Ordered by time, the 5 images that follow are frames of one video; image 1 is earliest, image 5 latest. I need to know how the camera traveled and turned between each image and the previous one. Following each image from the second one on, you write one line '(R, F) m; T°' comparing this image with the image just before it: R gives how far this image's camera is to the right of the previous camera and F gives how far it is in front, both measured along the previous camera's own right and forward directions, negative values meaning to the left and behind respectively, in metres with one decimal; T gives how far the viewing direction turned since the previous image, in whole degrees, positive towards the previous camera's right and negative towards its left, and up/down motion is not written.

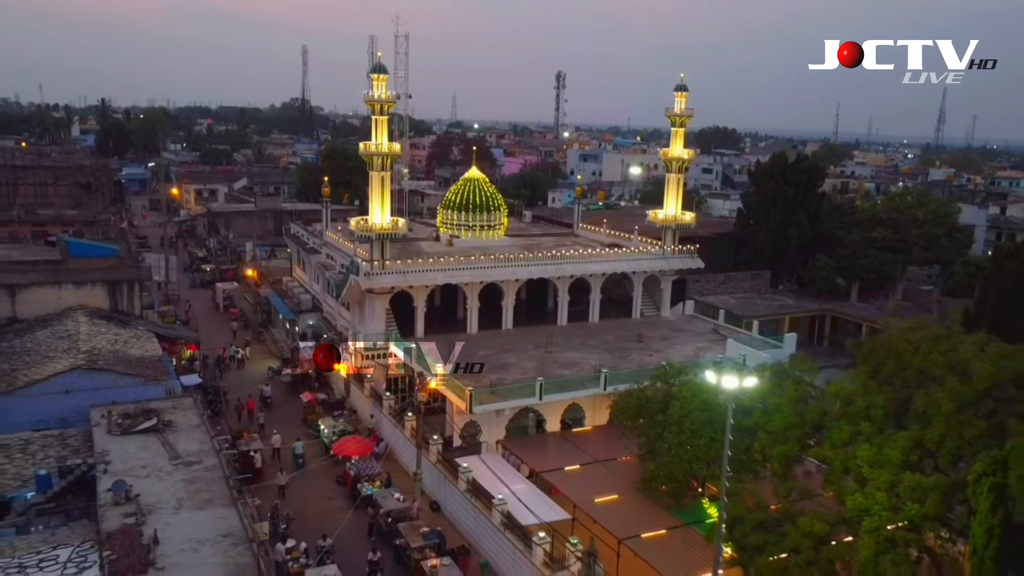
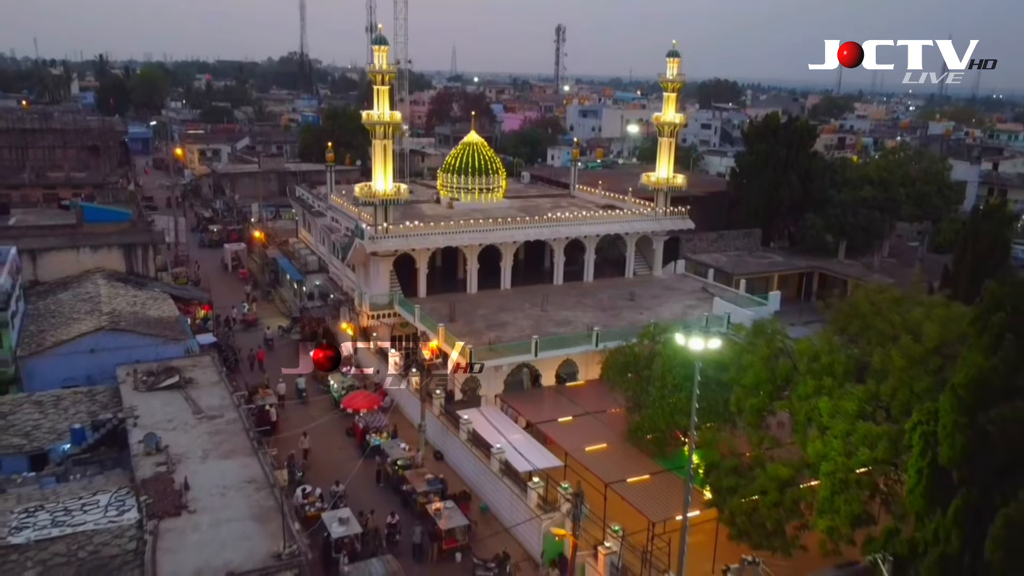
(+0.1, -1.2) m; 0°
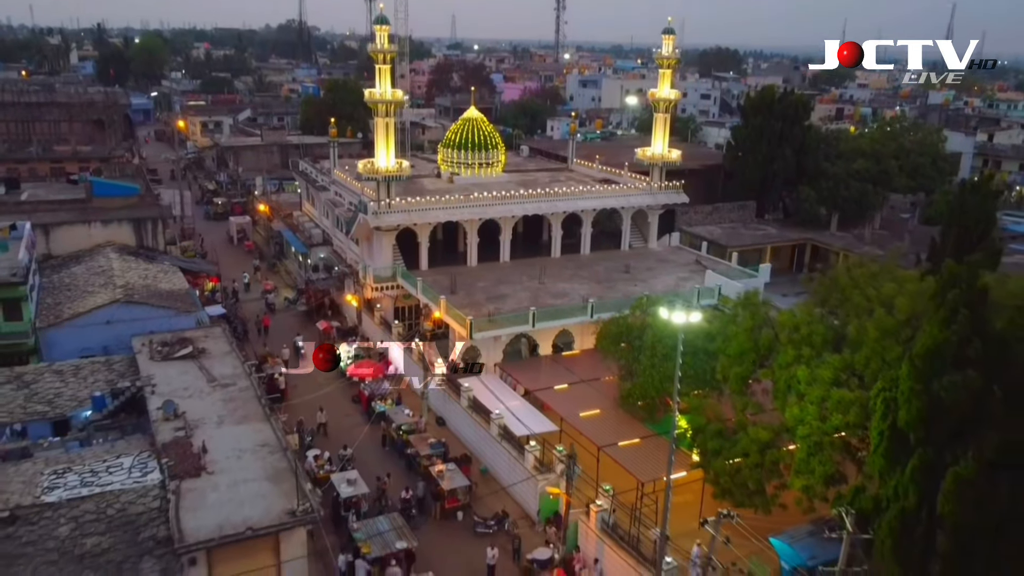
(+0.1, -0.9) m; 0°
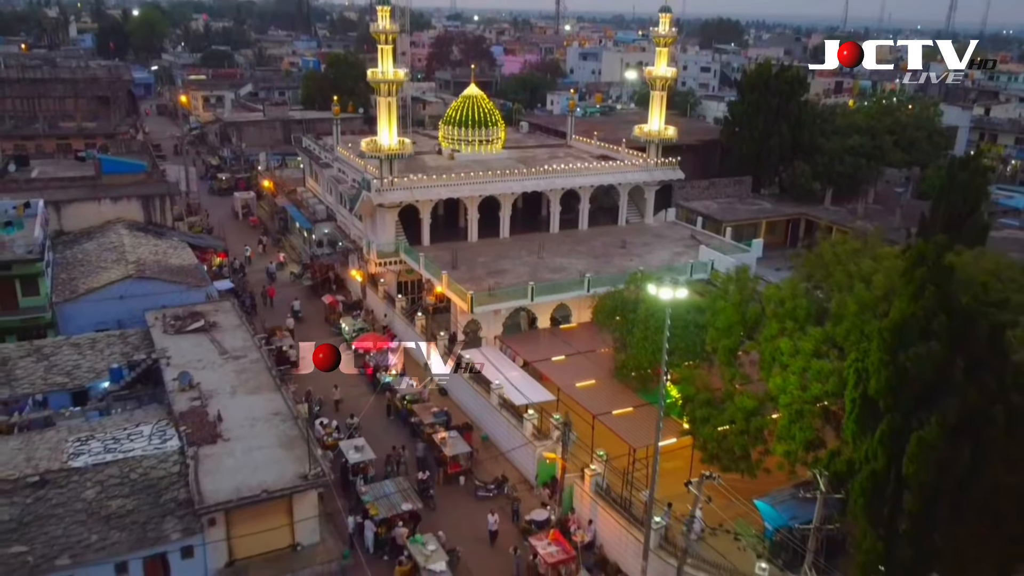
(+0.1, -0.8) m; 0°
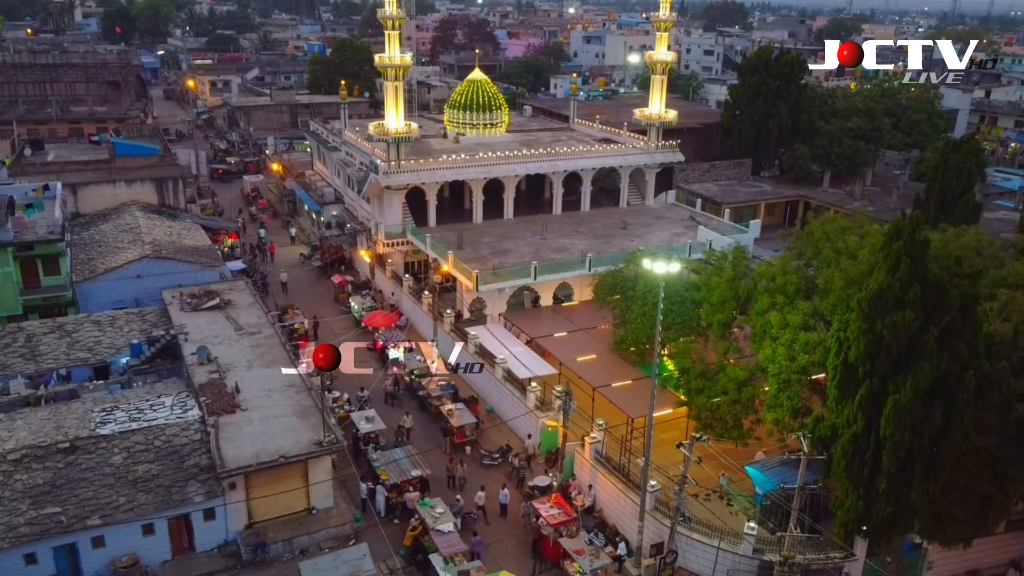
(0.0, -0.8) m; 0°
